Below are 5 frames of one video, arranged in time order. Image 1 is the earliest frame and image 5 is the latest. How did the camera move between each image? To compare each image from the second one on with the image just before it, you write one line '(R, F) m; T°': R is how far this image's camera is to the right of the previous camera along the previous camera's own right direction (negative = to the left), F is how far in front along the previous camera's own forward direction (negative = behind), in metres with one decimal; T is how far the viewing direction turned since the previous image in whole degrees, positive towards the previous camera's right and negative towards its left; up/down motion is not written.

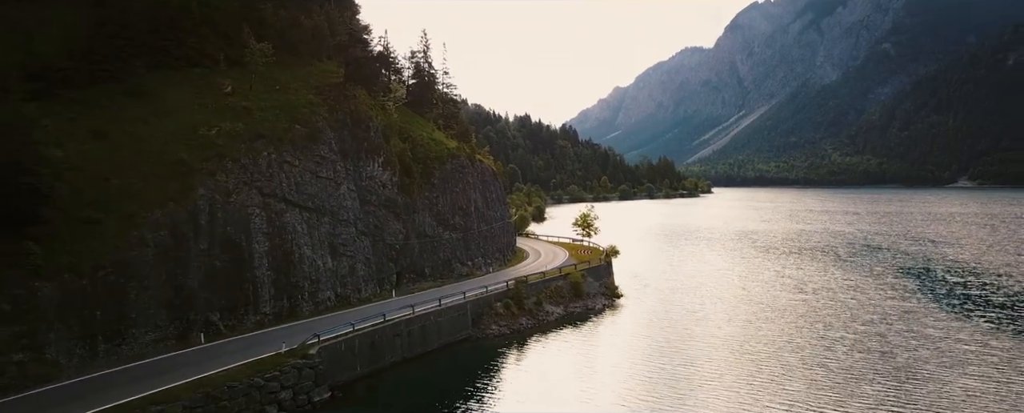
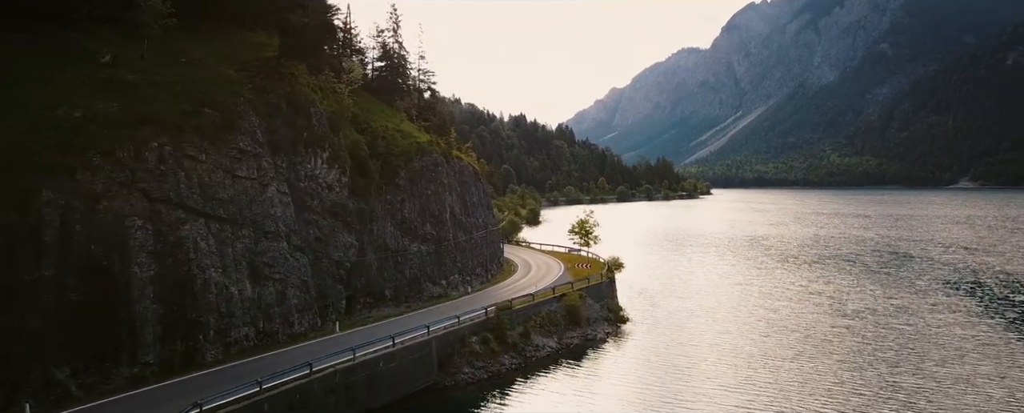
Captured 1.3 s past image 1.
(+1.3, +10.5) m; 0°
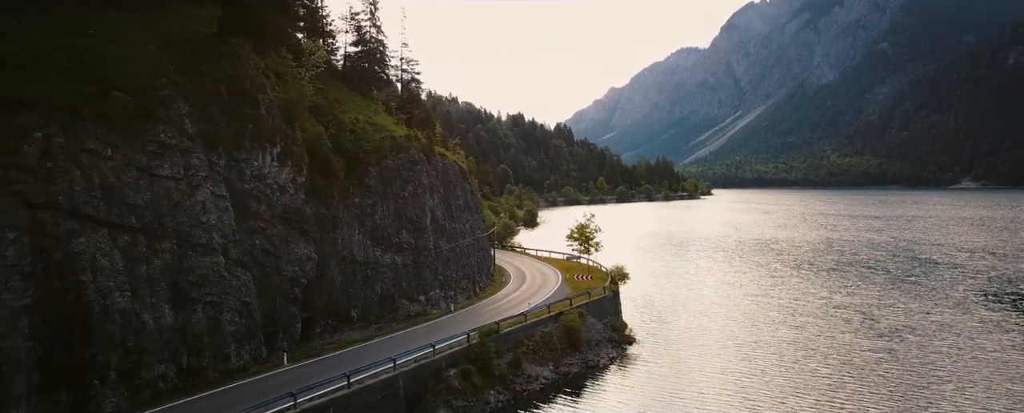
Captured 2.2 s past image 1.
(+0.7, +6.6) m; 0°
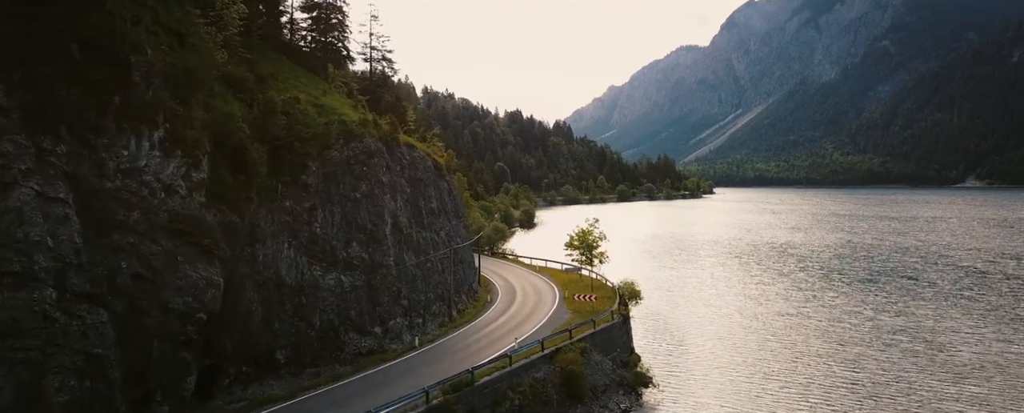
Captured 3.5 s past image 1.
(+1.0, +9.8) m; 0°
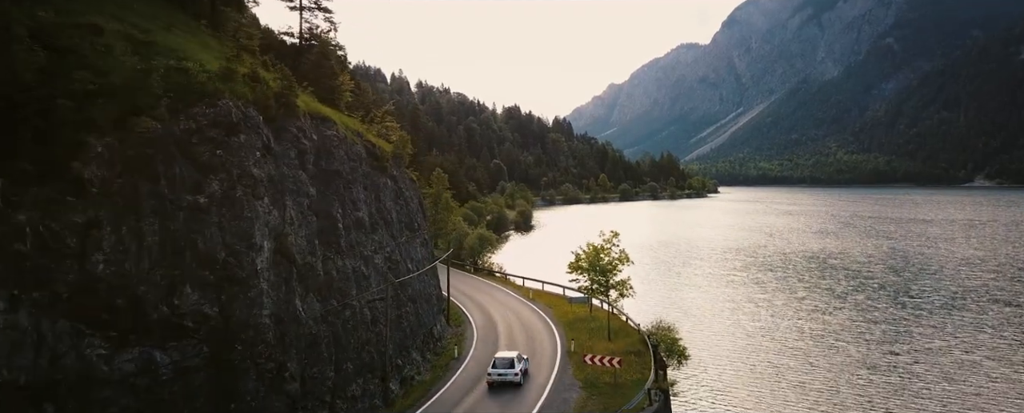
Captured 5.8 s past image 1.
(+1.1, +15.3) m; 0°
